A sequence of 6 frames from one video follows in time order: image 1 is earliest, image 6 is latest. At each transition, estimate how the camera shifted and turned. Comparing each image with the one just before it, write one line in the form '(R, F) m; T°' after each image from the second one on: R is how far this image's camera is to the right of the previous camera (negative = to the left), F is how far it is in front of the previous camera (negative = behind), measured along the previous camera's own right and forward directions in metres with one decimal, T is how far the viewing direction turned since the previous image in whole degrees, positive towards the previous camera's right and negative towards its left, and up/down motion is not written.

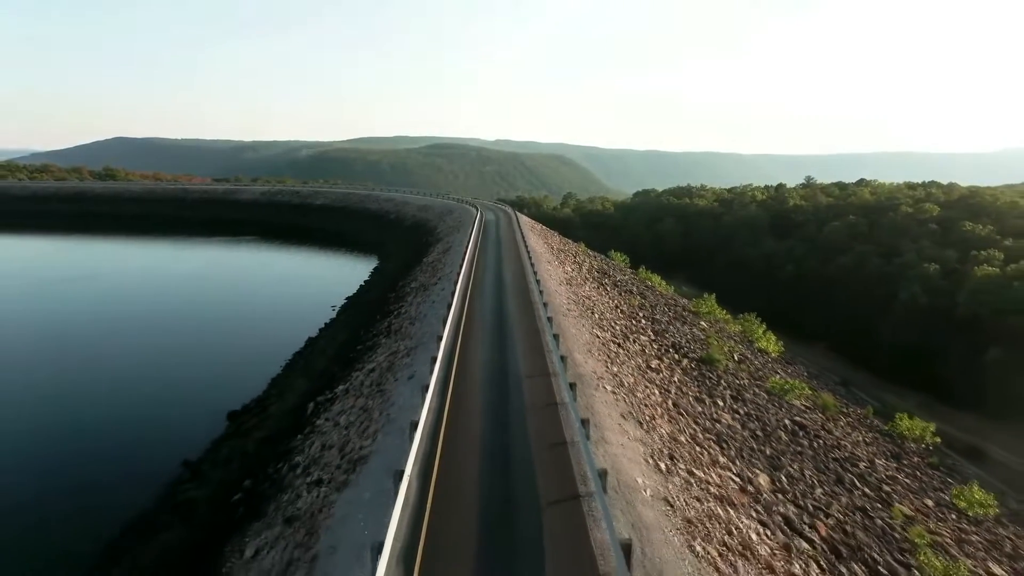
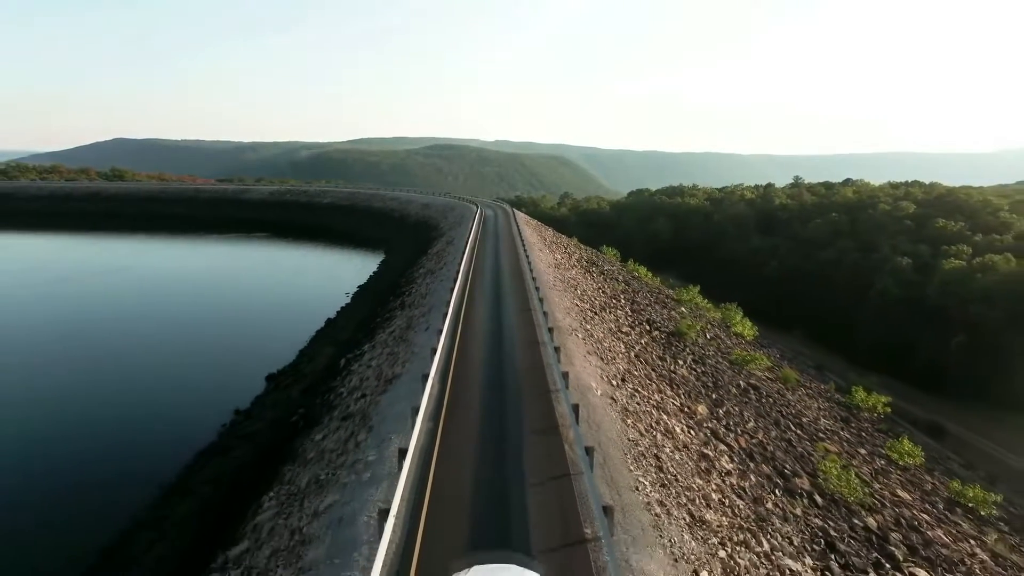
(+0.1, -2.5) m; 0°
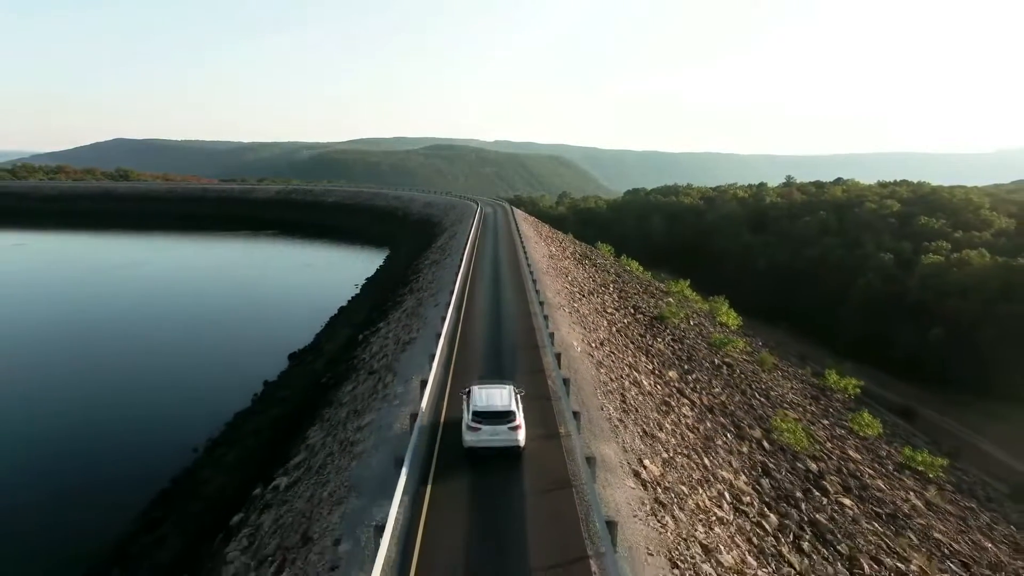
(+0.1, -1.9) m; 0°
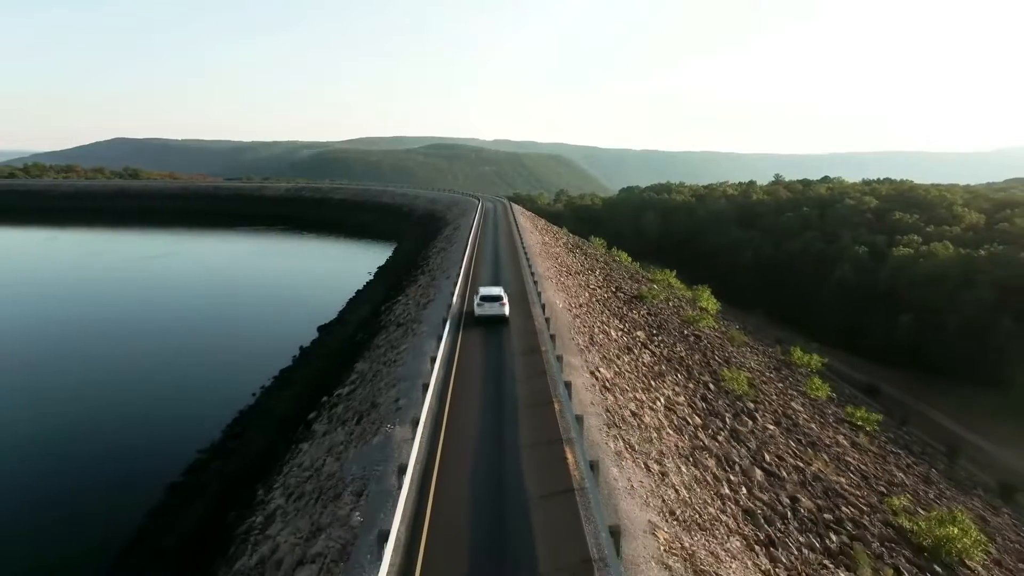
(+0.1, -3.0) m; 0°
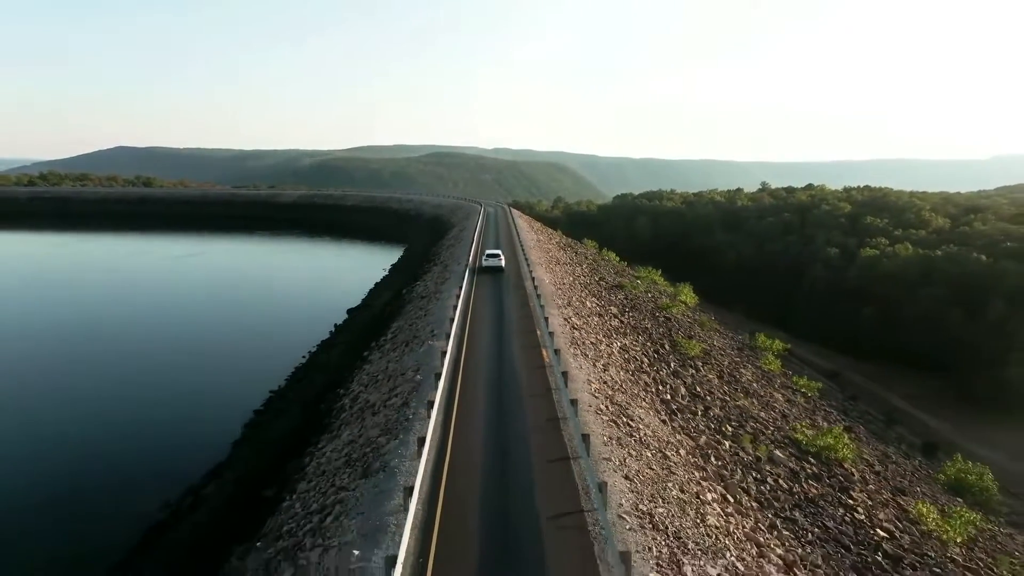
(0.0, -4.0) m; 0°
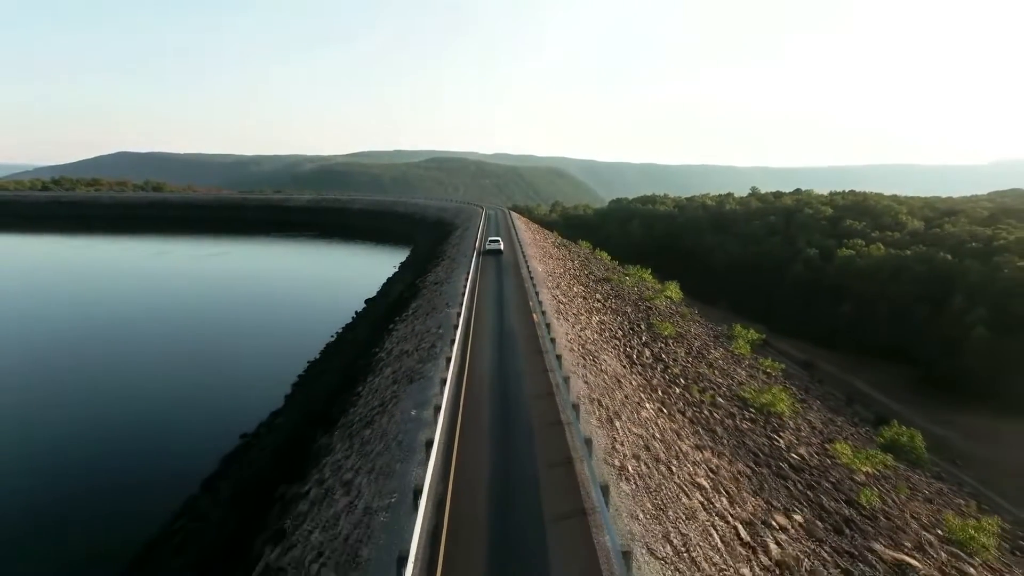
(0.0, -3.3) m; 0°
